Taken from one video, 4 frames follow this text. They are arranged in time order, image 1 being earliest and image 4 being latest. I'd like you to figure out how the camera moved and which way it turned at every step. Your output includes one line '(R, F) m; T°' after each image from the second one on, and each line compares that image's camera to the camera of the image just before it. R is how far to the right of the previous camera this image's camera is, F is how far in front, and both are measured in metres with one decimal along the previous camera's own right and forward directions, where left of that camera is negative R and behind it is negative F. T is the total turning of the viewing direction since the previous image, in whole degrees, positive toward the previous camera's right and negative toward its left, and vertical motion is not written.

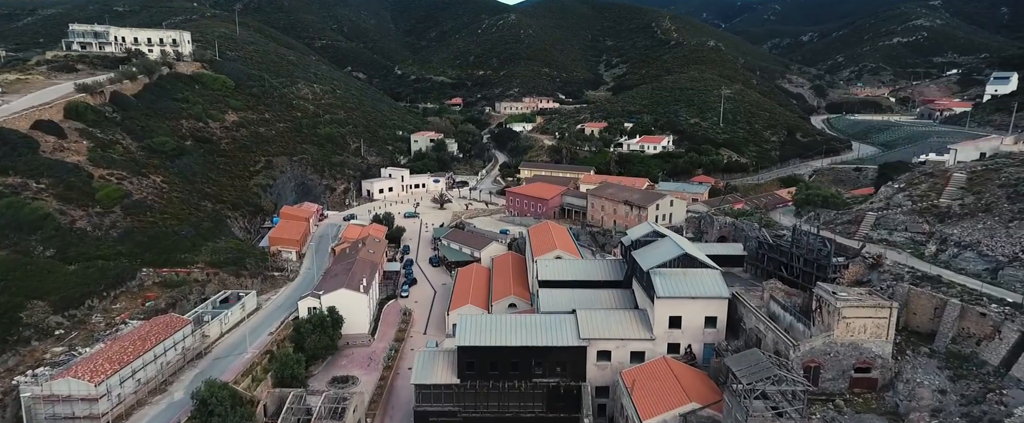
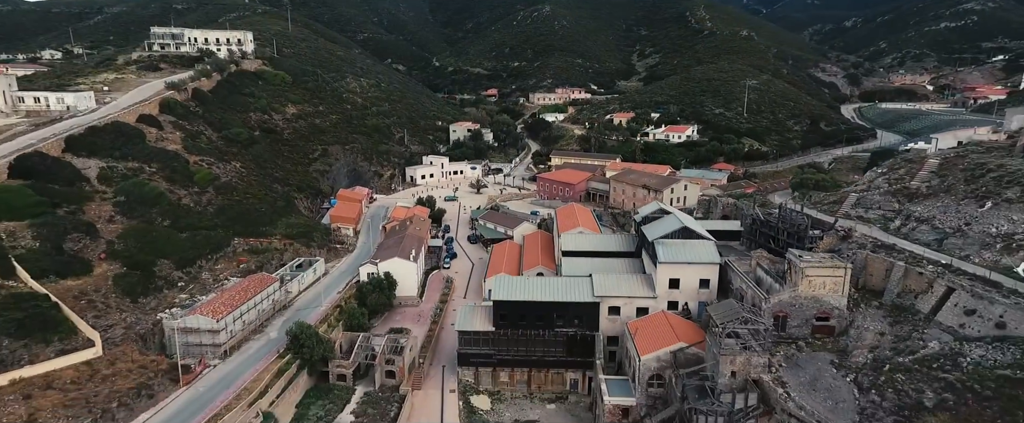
(+0.4, -4.9) m; -4°
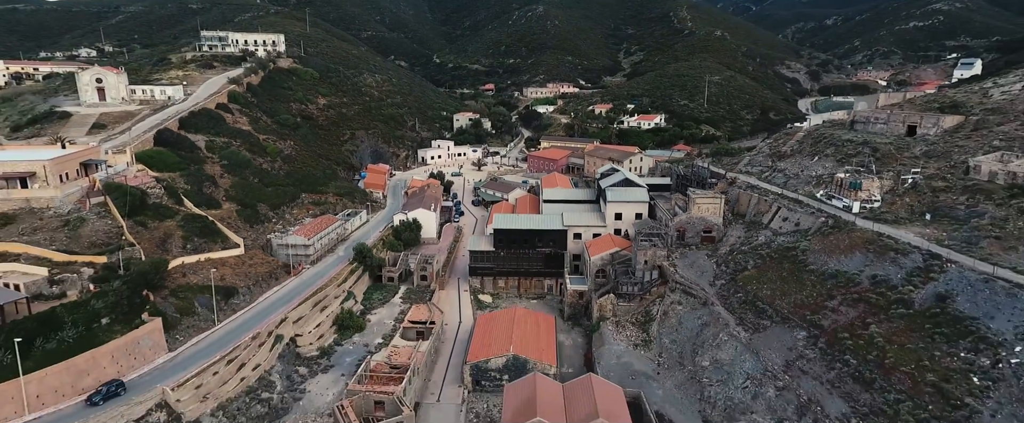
(+0.1, -12.5) m; 0°
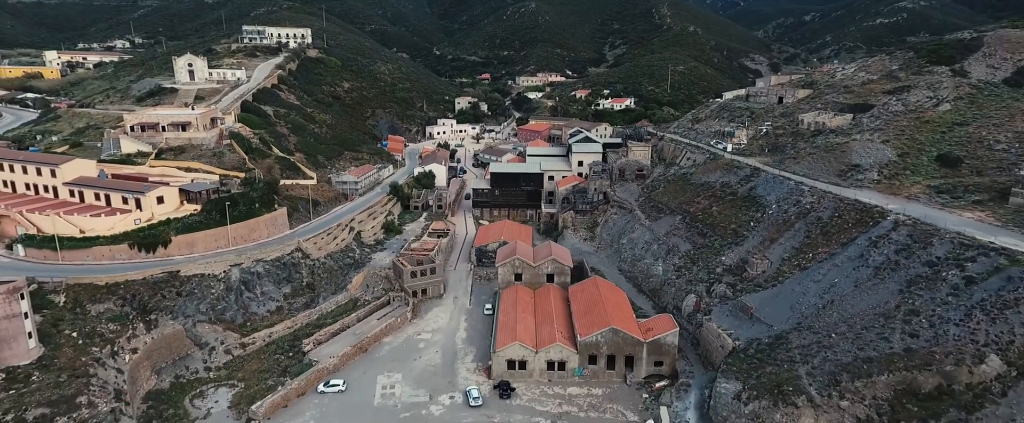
(+0.4, -15.1) m; +1°
